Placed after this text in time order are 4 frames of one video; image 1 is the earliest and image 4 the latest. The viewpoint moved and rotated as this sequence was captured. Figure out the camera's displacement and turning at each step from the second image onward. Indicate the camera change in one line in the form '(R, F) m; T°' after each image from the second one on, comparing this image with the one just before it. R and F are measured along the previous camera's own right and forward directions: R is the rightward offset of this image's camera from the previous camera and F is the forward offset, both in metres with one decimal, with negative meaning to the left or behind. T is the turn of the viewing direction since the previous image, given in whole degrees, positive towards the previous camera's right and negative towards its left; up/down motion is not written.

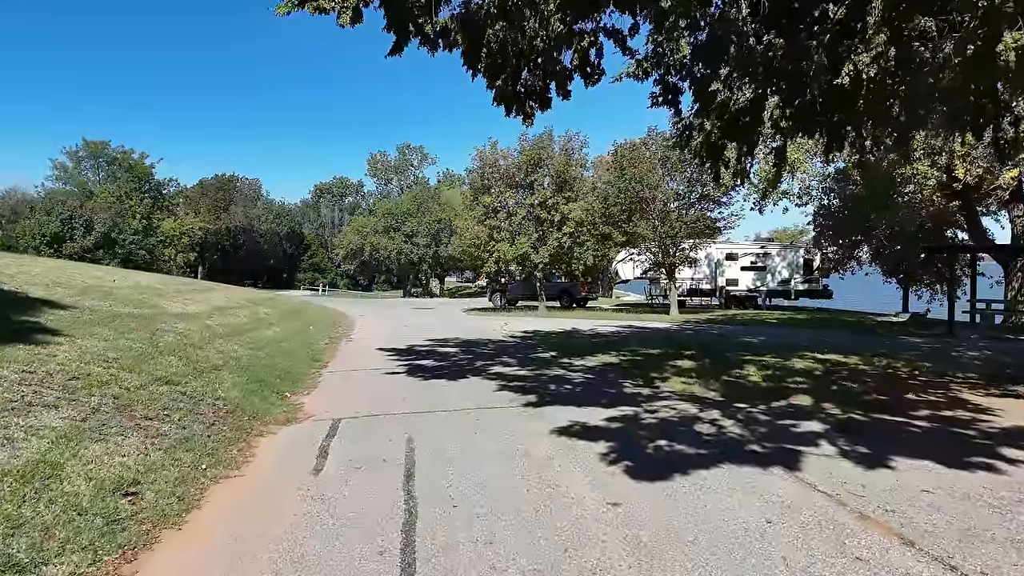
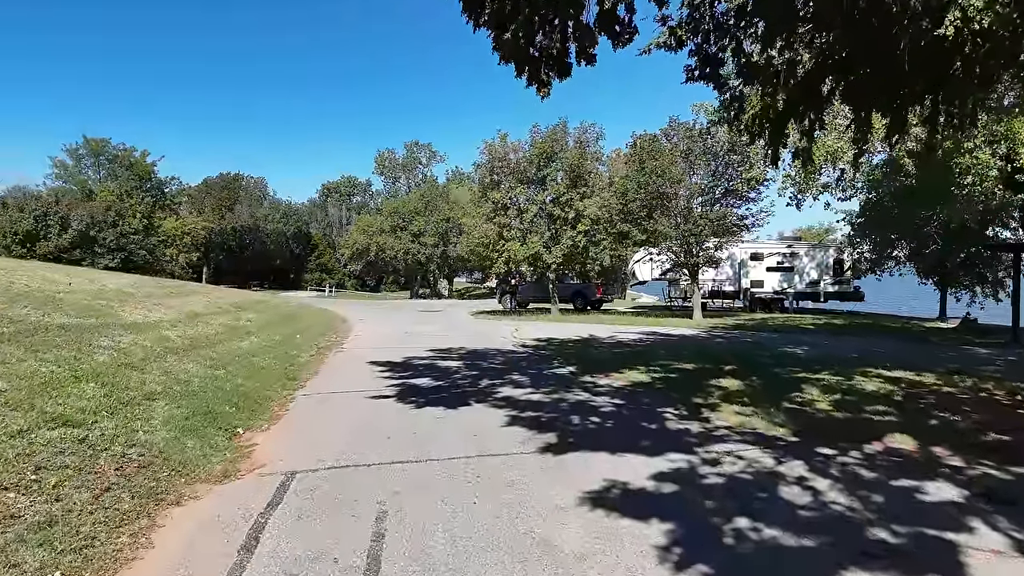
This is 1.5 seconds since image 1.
(0.0, +1.7) m; -1°
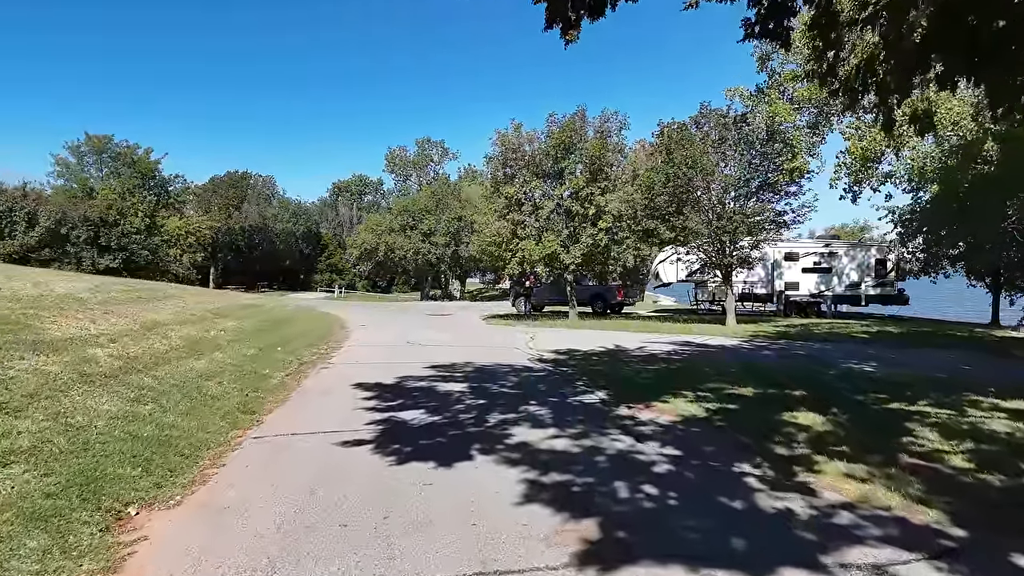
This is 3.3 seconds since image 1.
(0.0, +2.0) m; -1°
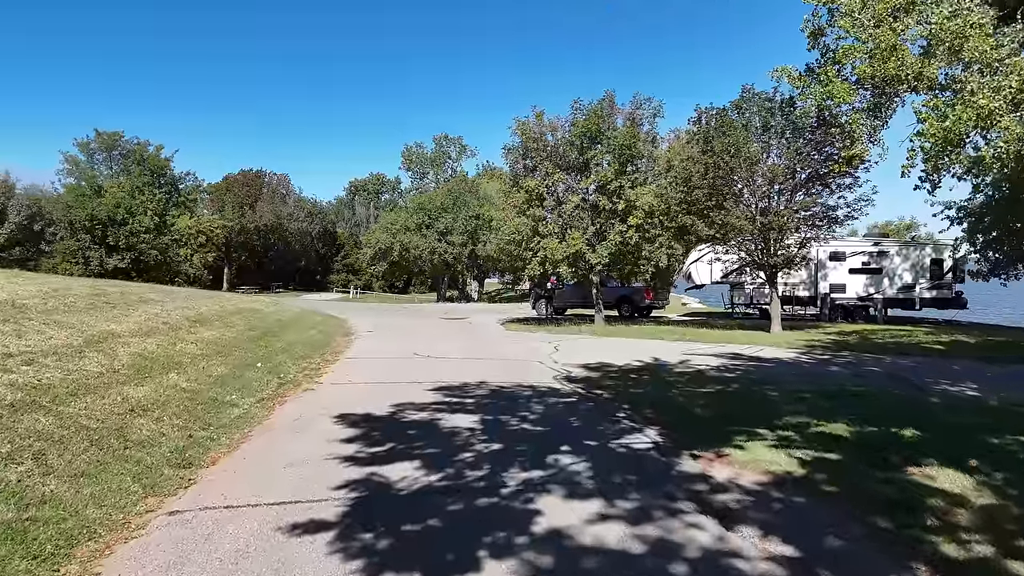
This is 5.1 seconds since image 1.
(0.0, +1.9) m; -2°
